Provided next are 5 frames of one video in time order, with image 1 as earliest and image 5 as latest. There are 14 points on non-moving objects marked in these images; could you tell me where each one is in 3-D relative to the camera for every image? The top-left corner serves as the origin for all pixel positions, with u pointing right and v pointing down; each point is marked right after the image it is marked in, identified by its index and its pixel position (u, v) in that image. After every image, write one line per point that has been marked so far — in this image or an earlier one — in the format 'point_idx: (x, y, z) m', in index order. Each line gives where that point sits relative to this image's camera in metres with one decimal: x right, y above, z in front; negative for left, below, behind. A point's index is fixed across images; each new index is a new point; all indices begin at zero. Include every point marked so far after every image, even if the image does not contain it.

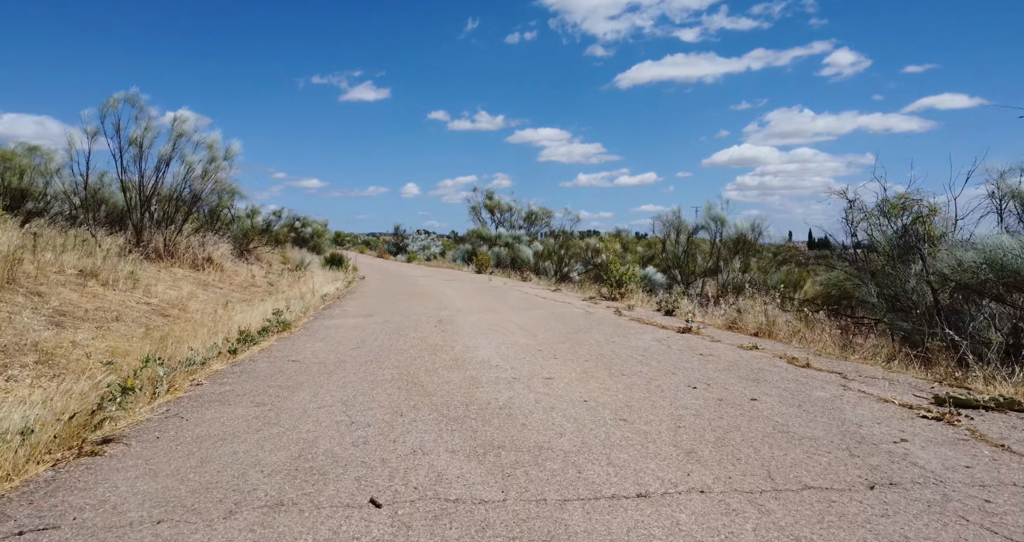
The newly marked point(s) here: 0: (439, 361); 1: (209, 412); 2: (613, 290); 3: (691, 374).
0: (-0.7, -0.8, +5.6) m
1: (-1.9, -0.9, +3.8) m
2: (+2.3, -0.5, +14.1) m
3: (+1.3, -0.8, +4.6) m
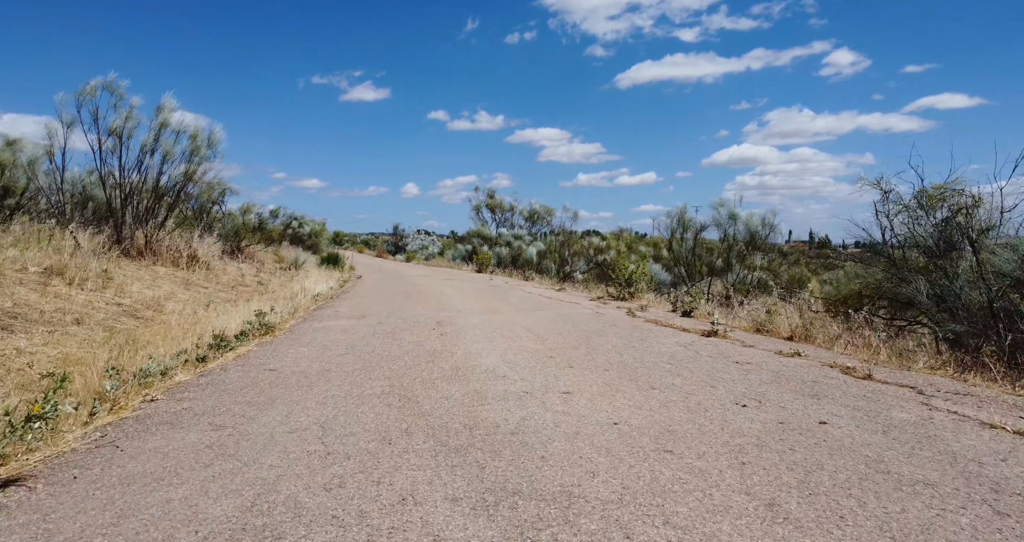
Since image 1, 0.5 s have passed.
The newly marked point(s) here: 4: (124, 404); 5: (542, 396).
0: (-0.6, -0.8, +4.9) m
1: (-1.8, -0.8, +3.1) m
2: (+2.4, -0.4, +13.4) m
3: (+1.4, -0.8, +3.9) m
4: (-2.4, -0.8, +3.8) m
5: (+0.2, -0.8, +3.9) m
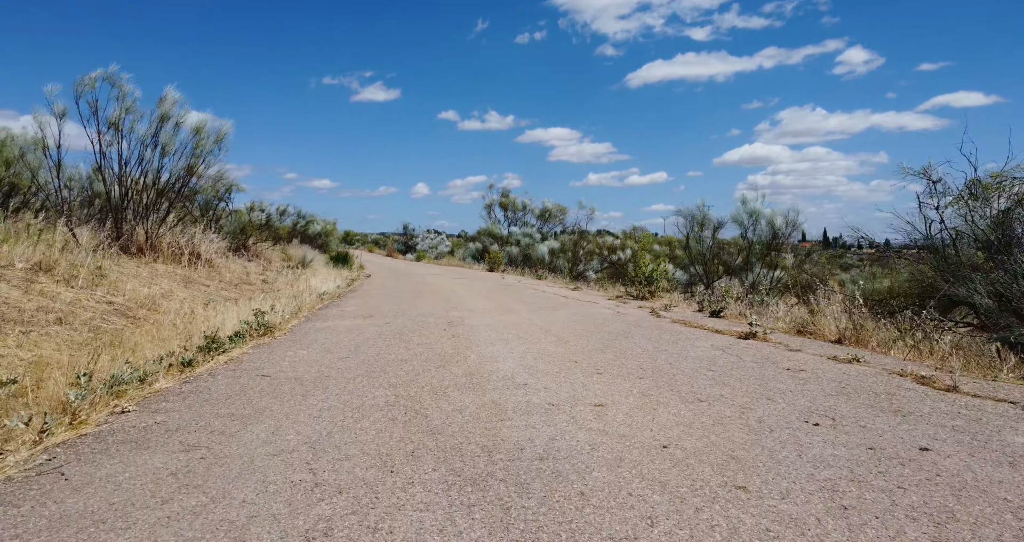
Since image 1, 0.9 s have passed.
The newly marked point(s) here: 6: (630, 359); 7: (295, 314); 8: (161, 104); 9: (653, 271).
0: (-0.4, -0.7, +4.3) m
1: (-1.7, -0.8, +2.6) m
2: (+2.7, -0.4, +12.8) m
3: (+1.5, -0.7, +3.3) m
4: (-2.3, -0.8, +3.3) m
5: (+0.3, -0.8, +3.4) m
6: (+0.9, -0.7, +5.0) m
7: (-3.1, -0.6, +8.9) m
8: (-7.4, +3.5, +13.0) m
9: (+3.0, 0.0, +13.3) m
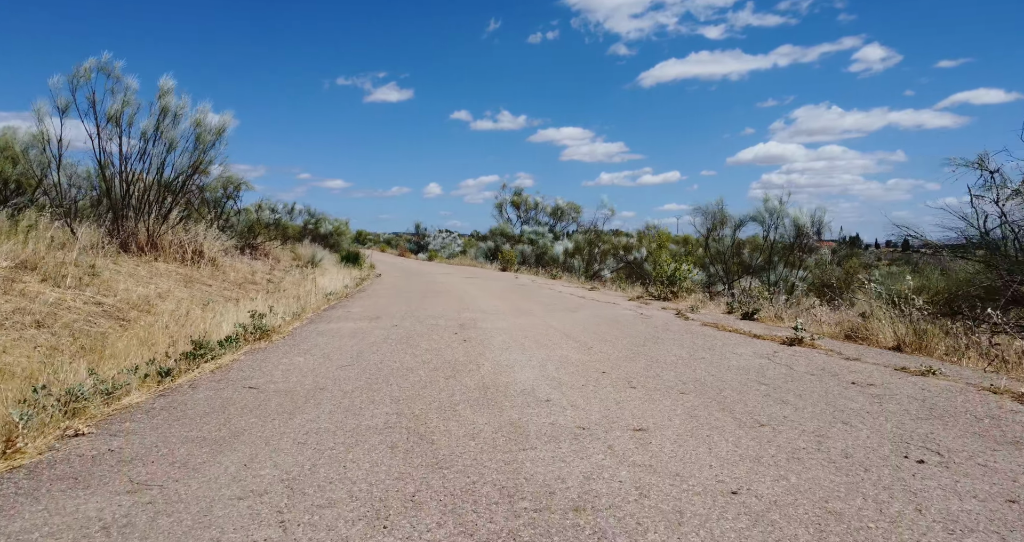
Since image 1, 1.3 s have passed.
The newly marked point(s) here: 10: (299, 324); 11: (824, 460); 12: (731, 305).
0: (-0.3, -0.7, +3.8) m
1: (-1.6, -0.8, +2.1) m
2: (+3.0, -0.4, +12.2) m
3: (+1.6, -0.7, +2.7) m
4: (-2.2, -0.8, +2.8) m
5: (+0.4, -0.7, +2.8) m
6: (+1.1, -0.7, +4.4) m
7: (-2.9, -0.6, +8.4) m
8: (-7.1, +3.5, +12.6) m
9: (+3.3, 0.0, +12.6) m
10: (-2.6, -0.7, +7.7) m
11: (+1.2, -0.7, +2.4) m
12: (+3.2, -0.5, +8.9) m
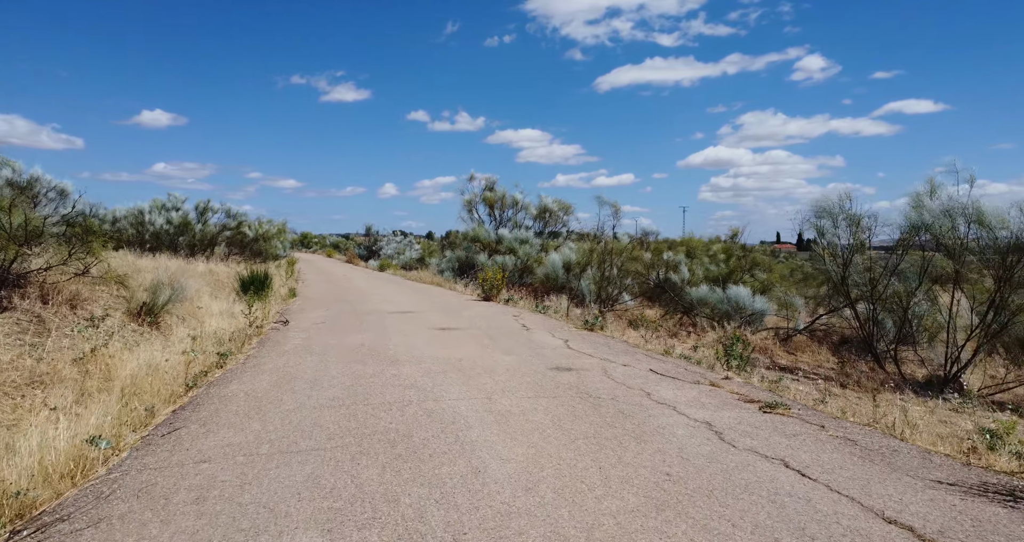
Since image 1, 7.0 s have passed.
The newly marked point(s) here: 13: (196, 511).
0: (+1.1, -1.6, -5.5) m
1: (-0.1, -1.6, -7.3) m
2: (+3.7, -1.2, +3.2) m
3: (+3.1, -1.5, -6.3) m
4: (-0.7, -1.6, -6.6) m
5: (+1.9, -1.6, -6.4) m
6: (+2.4, -1.5, -4.7) m
7: (-1.9, -1.5, -1.0) m
8: (-6.3, +2.7, +2.9) m
9: (+4.1, -0.9, +3.7) m
10: (-1.5, -1.5, -1.7) m
11: (+2.7, -1.6, -6.8) m
12: (+4.2, -1.4, 0.0) m
13: (-1.9, -1.4, +3.8) m
